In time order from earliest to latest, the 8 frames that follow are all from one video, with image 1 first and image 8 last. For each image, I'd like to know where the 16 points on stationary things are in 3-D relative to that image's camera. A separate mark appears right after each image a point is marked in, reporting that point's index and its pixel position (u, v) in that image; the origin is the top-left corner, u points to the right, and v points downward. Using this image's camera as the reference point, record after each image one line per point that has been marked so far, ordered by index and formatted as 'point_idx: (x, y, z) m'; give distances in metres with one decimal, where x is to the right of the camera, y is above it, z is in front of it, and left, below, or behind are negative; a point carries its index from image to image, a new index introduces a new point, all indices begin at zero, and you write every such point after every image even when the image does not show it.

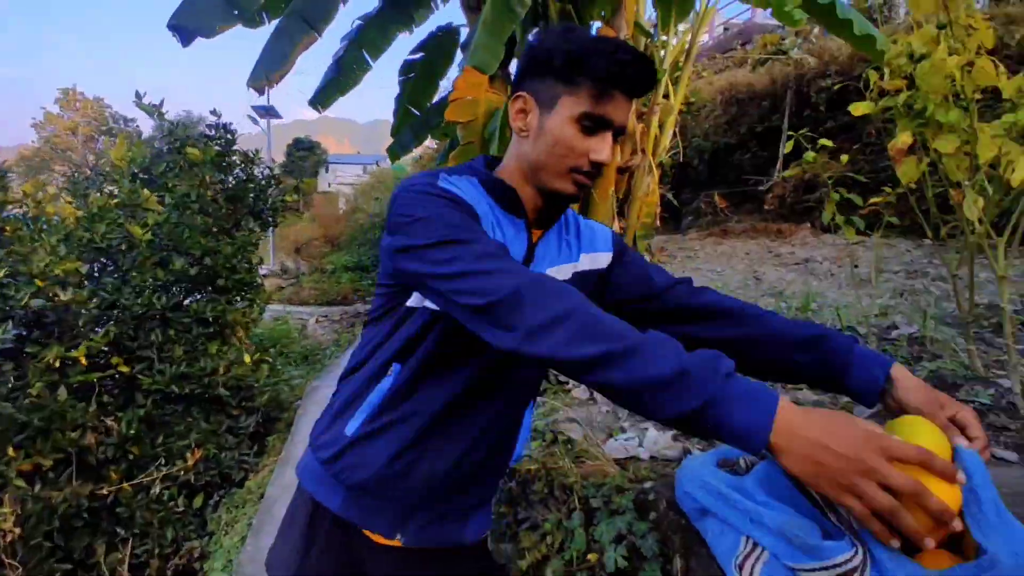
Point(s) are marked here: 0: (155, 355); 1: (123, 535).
0: (-2.0, -0.4, +3.7) m
1: (-2.1, -1.3, +3.5) m
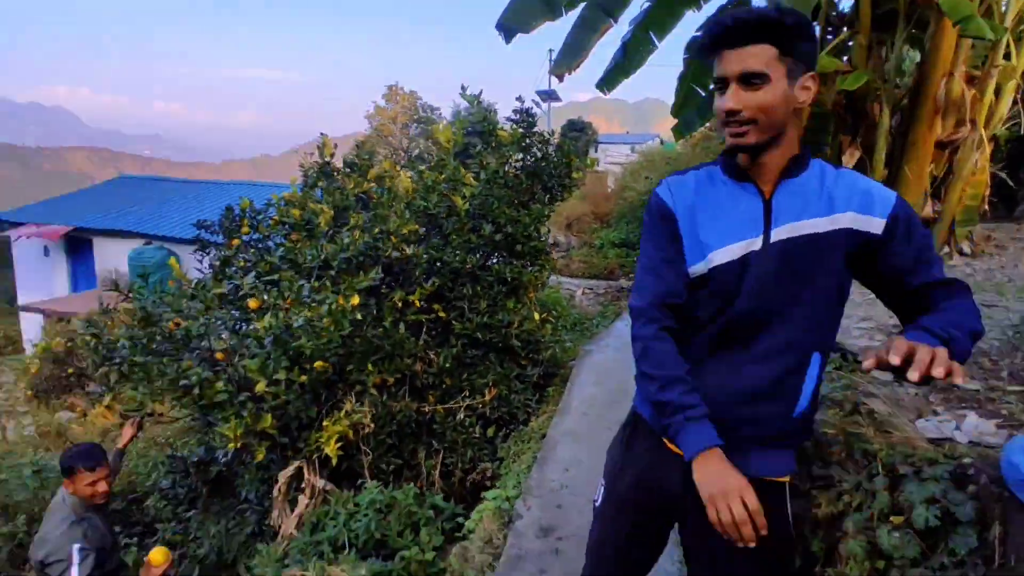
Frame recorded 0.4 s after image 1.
0: (-0.3, -0.1, +4.3) m
1: (-0.5, -1.0, +4.1) m
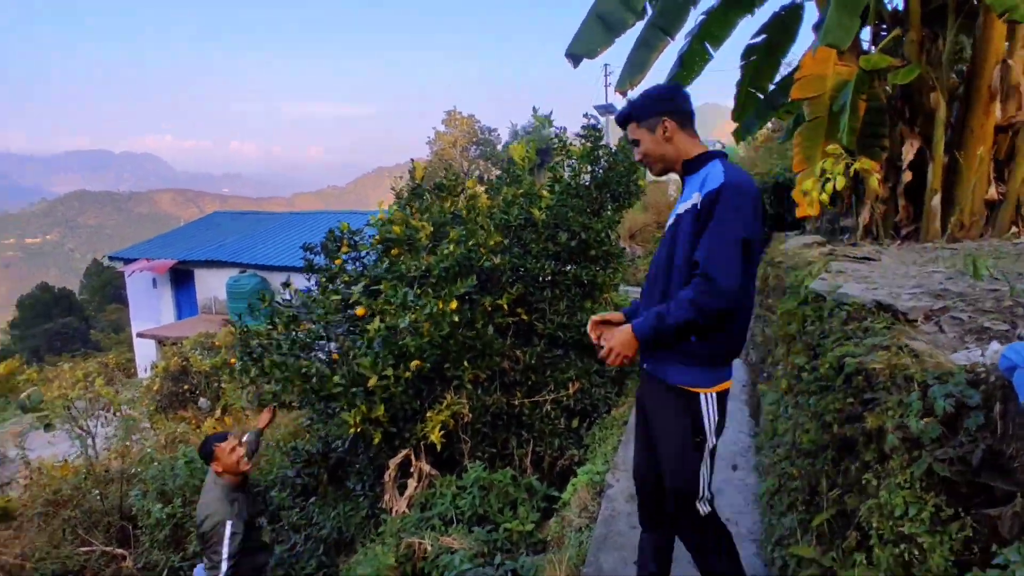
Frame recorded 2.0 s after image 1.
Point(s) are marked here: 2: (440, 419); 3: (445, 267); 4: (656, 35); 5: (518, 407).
0: (+0.3, -0.1, +4.6) m
1: (+0.1, -1.0, +4.5) m
2: (-0.5, -0.8, +4.1) m
3: (-0.4, +0.2, +4.1) m
4: (+1.0, +1.7, +4.4) m
5: (0.0, -0.8, +4.5) m
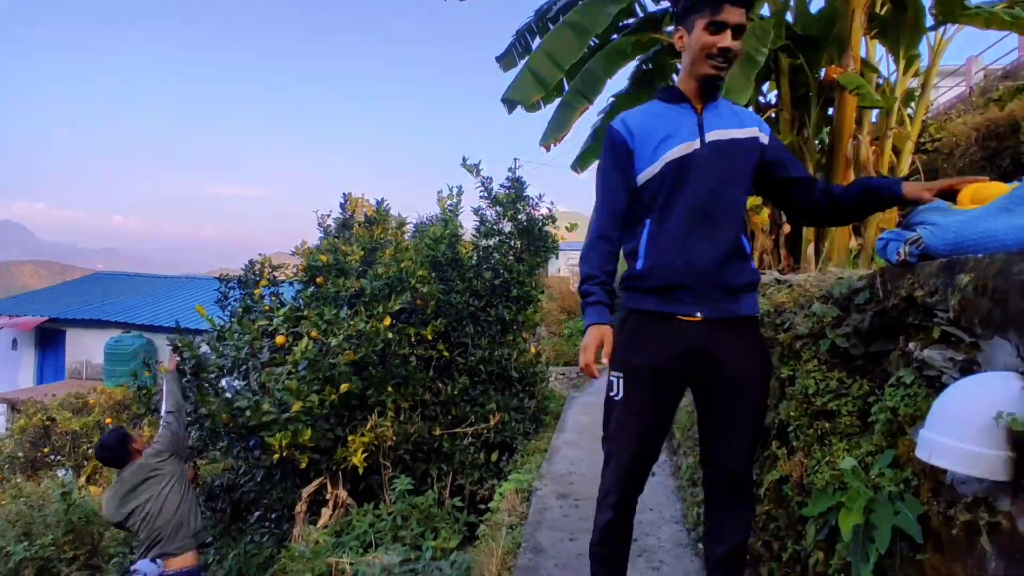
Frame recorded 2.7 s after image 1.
0: (-0.3, -0.4, +4.8) m
1: (-0.5, -1.3, +4.5) m
2: (-0.9, -1.0, +4.1) m
3: (-0.9, 0.0, +4.2) m
4: (+0.5, +1.4, +5.0) m
5: (-0.5, -1.0, +4.5) m
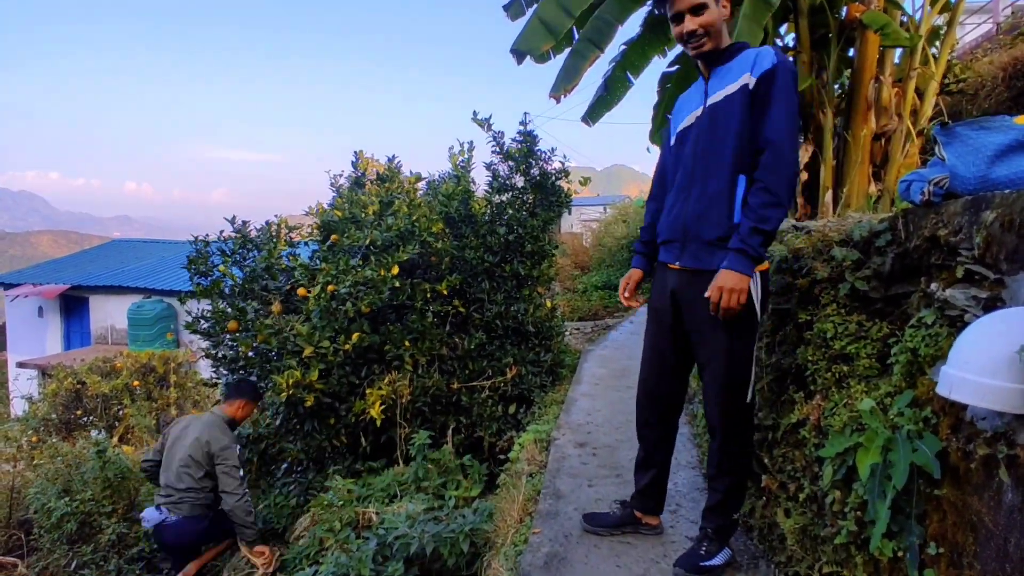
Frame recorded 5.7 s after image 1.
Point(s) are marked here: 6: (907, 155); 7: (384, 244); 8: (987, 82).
0: (-0.2, -0.1, +4.8) m
1: (-0.3, -0.9, +4.6) m
2: (-0.8, -0.7, +4.1) m
3: (-0.8, +0.3, +4.3) m
4: (+0.6, +1.8, +4.9) m
5: (-0.4, -0.7, +4.6) m
6: (+2.7, +0.9, +4.4) m
7: (-0.8, +0.3, +4.3) m
8: (+3.6, +1.5, +4.9) m
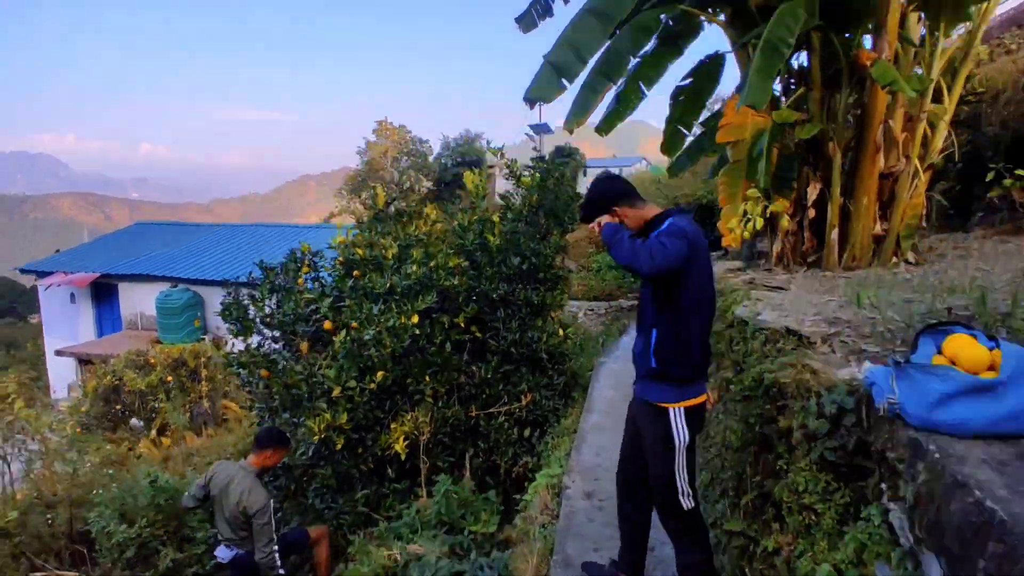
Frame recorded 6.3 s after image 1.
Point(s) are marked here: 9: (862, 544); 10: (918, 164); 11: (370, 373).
0: (-0.1, -0.3, +5.1) m
1: (-0.2, -1.2, +4.9) m
2: (-0.7, -1.0, +4.4) m
3: (-0.7, 0.0, +4.5) m
4: (+0.7, +1.6, +5.0) m
5: (-0.3, -1.0, +4.9) m
6: (+2.8, +0.6, +4.5) m
7: (-0.7, 0.0, +4.5) m
8: (+3.7, +1.3, +4.9) m
9: (+0.8, -0.6, +1.5) m
10: (+2.8, +0.8, +4.4) m
11: (-1.0, -0.6, +4.4) m
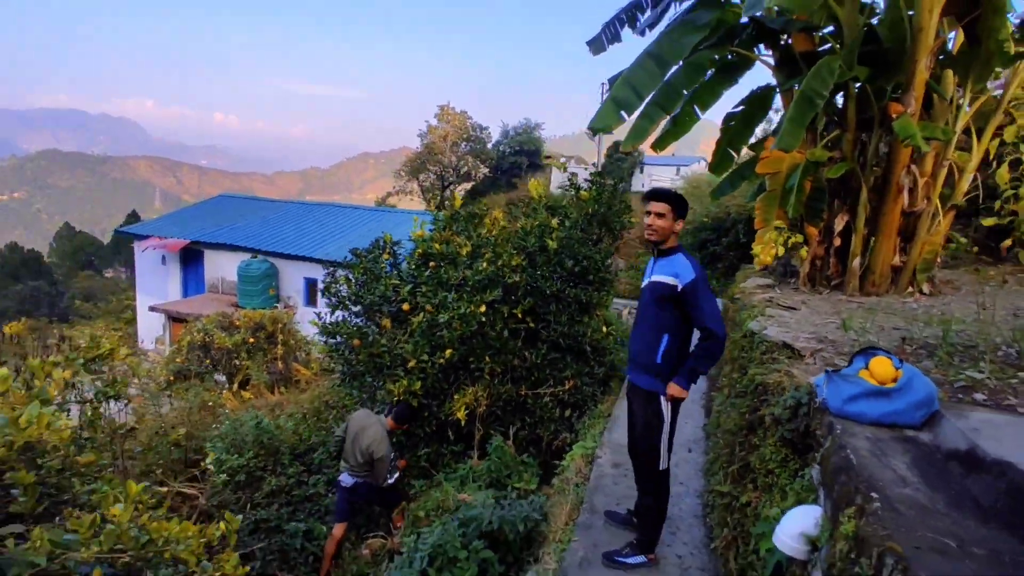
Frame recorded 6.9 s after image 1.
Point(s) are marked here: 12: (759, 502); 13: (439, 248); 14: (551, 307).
0: (+0.4, -0.3, +5.8) m
1: (+0.2, -1.2, +5.7) m
2: (-0.4, -0.9, +5.2) m
3: (-0.3, +0.1, +5.3) m
4: (+1.3, +1.5, +5.6) m
5: (+0.1, -0.9, +5.7) m
6: (+3.2, +0.4, +5.0) m
7: (-0.3, 0.0, +5.3) m
8: (+4.2, +1.1, +5.4) m
9: (+1.0, -0.7, +2.2) m
10: (+3.2, +0.6, +4.9) m
11: (-0.6, -0.5, +5.2) m
12: (+0.9, -0.8, +2.5) m
13: (-0.6, +0.3, +5.5) m
14: (+0.3, -0.2, +5.8) m
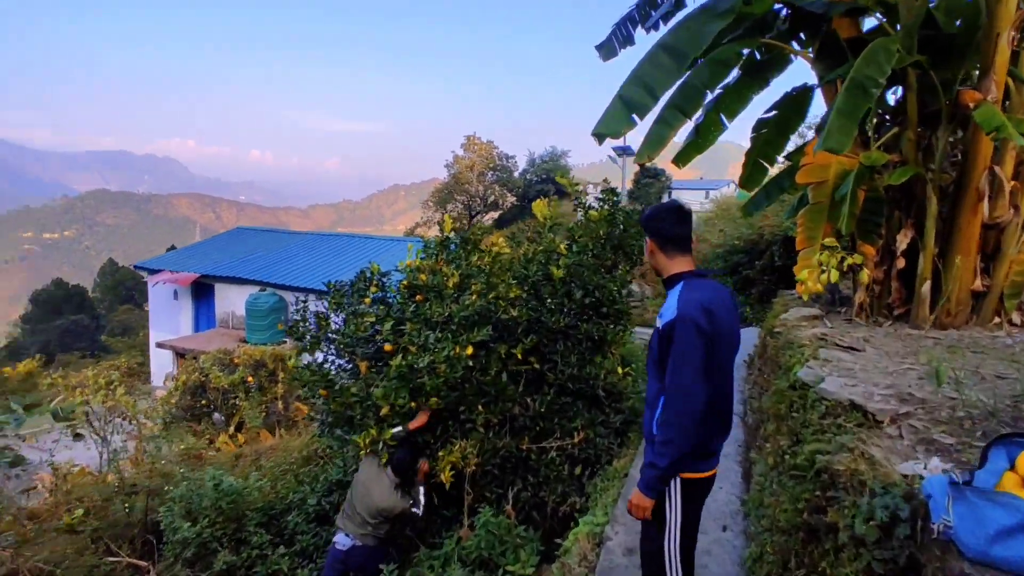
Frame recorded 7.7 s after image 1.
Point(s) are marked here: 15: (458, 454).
0: (+0.4, -0.5, +5.0) m
1: (+0.2, -1.4, +4.8) m
2: (-0.4, -1.2, +4.4) m
3: (-0.3, -0.2, +4.5) m
4: (+1.2, +1.3, +4.8) m
5: (+0.1, -1.2, +4.8) m
6: (+3.2, +0.2, +4.1) m
7: (-0.3, -0.2, +4.5) m
8: (+4.2, +0.9, +4.4) m
9: (+0.8, -0.8, +1.3) m
10: (+3.2, +0.4, +4.0) m
11: (-0.6, -0.7, +4.4) m
12: (+0.8, -0.9, +1.6) m
13: (-0.7, +0.1, +4.7) m
14: (+0.3, -0.4, +5.0) m
15: (-0.3, -1.1, +4.4) m
